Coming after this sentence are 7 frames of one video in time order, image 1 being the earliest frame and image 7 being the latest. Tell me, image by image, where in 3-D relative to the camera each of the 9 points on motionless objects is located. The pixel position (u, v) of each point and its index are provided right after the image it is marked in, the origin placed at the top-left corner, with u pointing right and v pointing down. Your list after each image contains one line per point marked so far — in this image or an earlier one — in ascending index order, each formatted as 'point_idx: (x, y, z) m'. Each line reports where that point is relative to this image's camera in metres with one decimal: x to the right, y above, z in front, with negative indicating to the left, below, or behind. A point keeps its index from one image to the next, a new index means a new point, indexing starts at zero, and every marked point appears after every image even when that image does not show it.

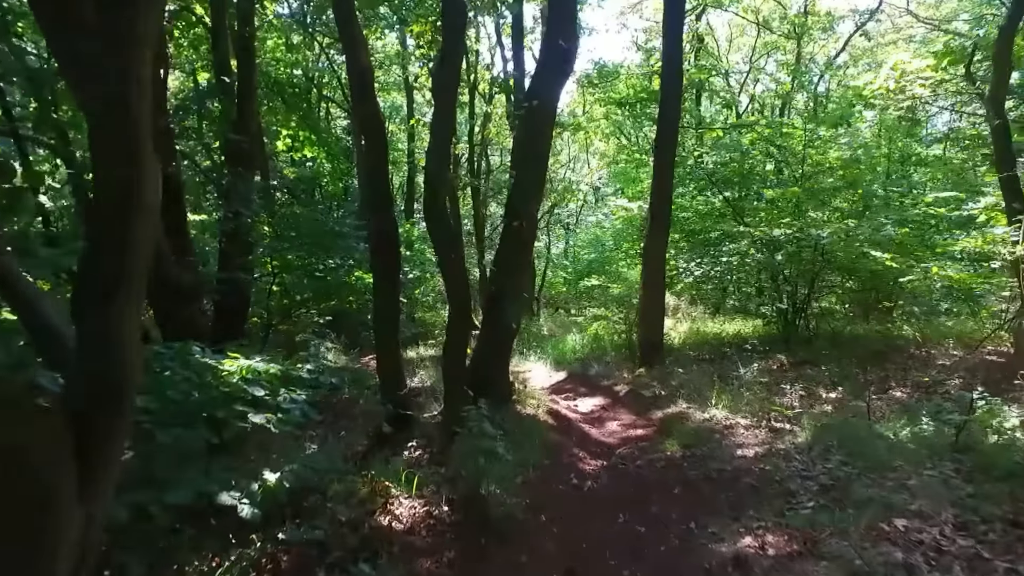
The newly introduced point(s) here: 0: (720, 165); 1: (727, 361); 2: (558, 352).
0: (+4.5, +2.6, +14.3) m
1: (+3.5, -1.2, +10.8) m
2: (+1.0, -1.3, +13.5) m
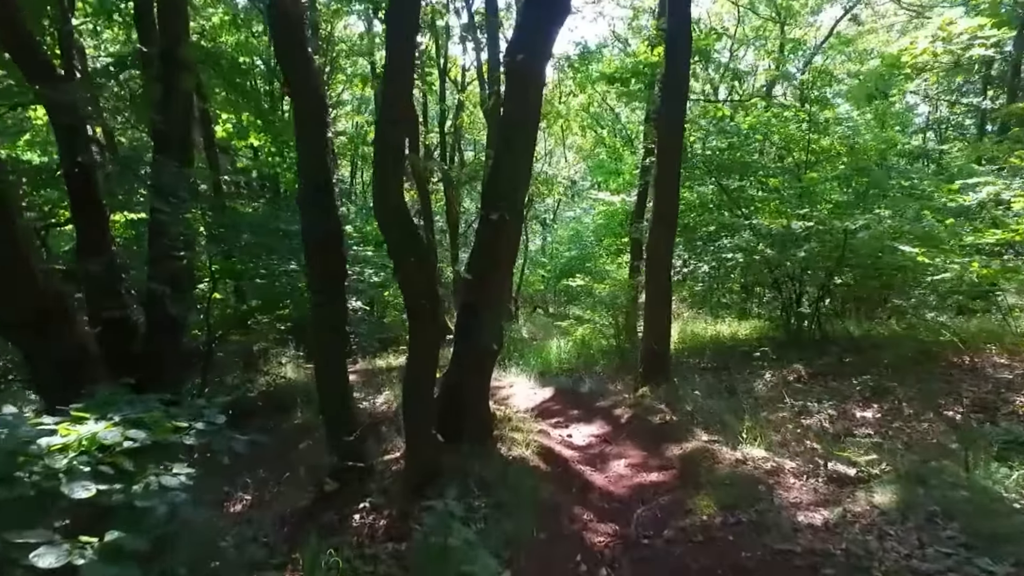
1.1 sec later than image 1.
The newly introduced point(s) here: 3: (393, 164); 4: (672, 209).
0: (+4.0, +2.7, +13.0) m
1: (+3.2, -1.2, +9.6) m
2: (+0.6, -1.3, +12.1) m
3: (-0.9, +0.9, +4.9) m
4: (+2.0, +1.0, +8.1) m
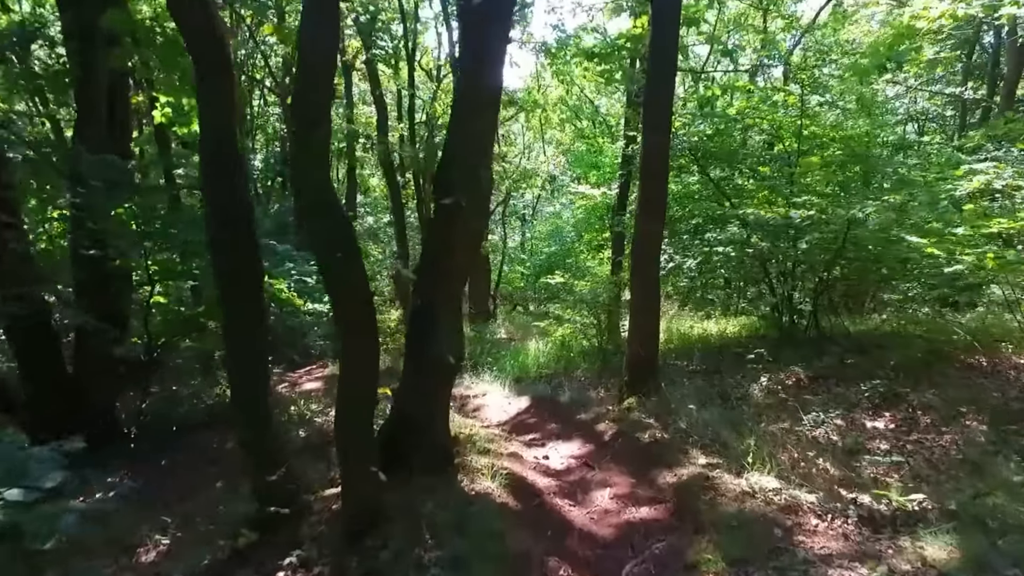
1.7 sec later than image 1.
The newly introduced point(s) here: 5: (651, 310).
0: (+3.5, +2.7, +12.2) m
1: (+2.8, -1.2, +8.8) m
2: (+0.1, -1.3, +11.3) m
3: (-1.2, +0.9, +4.0) m
4: (+1.6, +1.0, +7.3) m
5: (+1.5, -0.2, +7.2) m
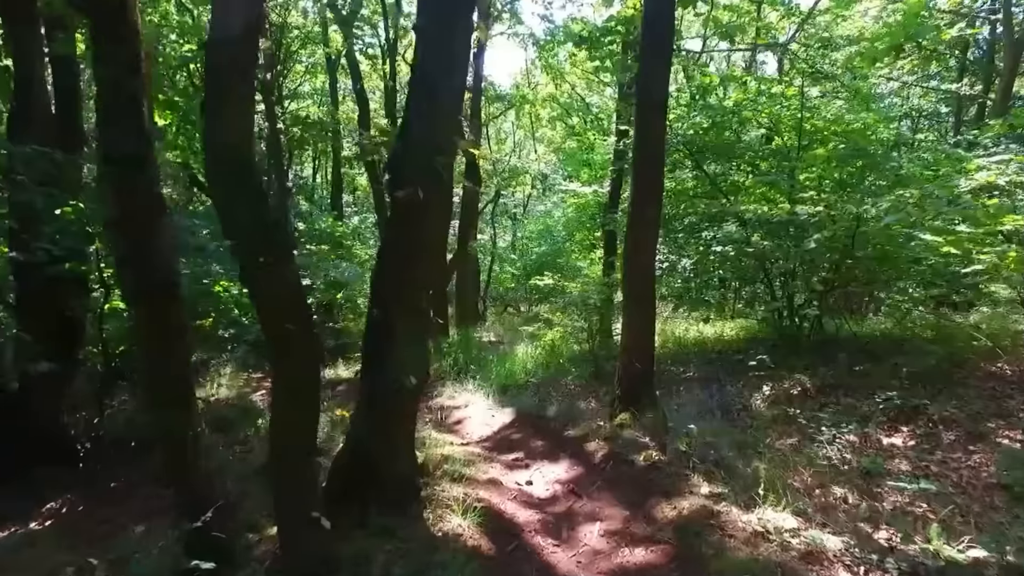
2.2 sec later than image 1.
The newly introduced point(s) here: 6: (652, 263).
0: (+3.3, +2.7, +11.6) m
1: (+2.6, -1.2, +8.2) m
2: (-0.1, -1.3, +10.6) m
3: (-1.3, +0.8, +3.3) m
4: (+1.4, +1.0, +6.6) m
5: (+1.3, -0.3, +6.6) m
6: (+1.4, +0.2, +6.6) m
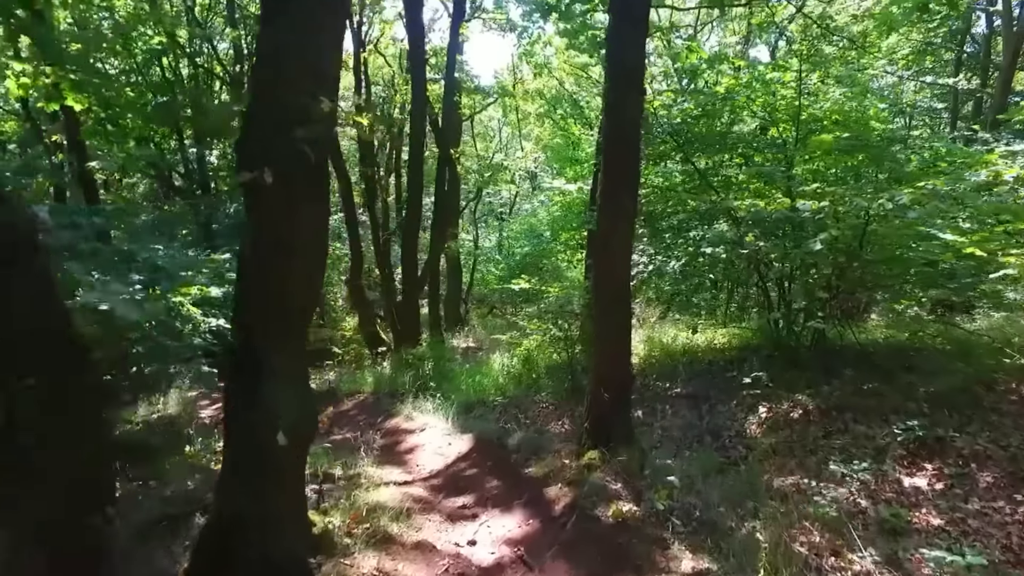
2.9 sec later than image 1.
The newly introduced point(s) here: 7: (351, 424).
0: (+2.8, +2.6, +10.7) m
1: (+2.2, -1.3, +7.2) m
2: (-0.5, -1.4, +9.6) m
3: (-1.7, +0.7, +2.3) m
4: (+1.0, +0.9, +5.6) m
5: (+0.9, -0.3, +5.6) m
6: (+1.0, +0.1, +5.6) m
7: (-2.1, -1.8, +8.8) m
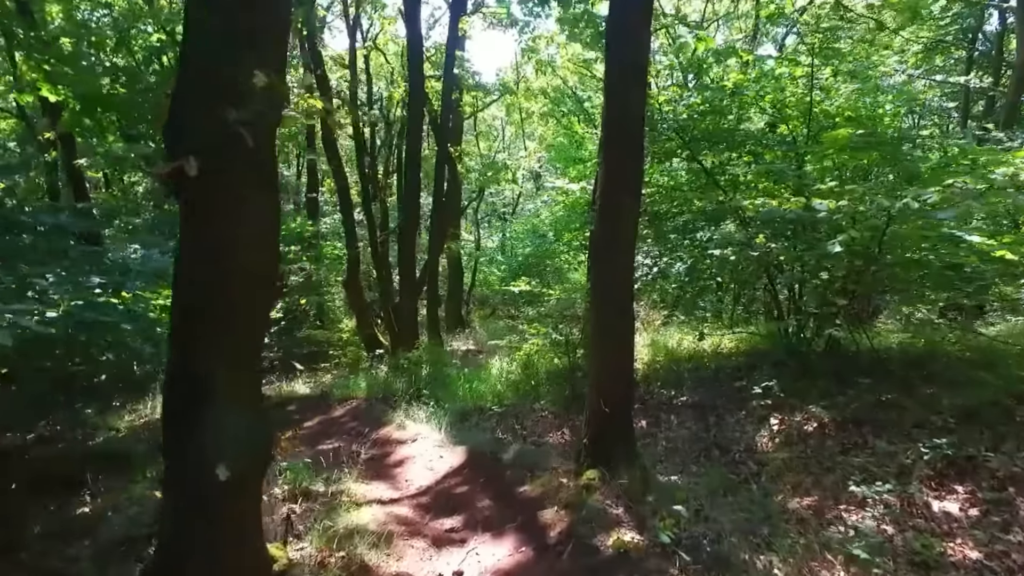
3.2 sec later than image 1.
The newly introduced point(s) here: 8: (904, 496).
0: (+2.8, +2.6, +10.2) m
1: (+2.2, -1.3, +6.8) m
2: (-0.5, -1.5, +9.2) m
3: (-1.8, +0.7, +1.9) m
4: (+1.0, +0.8, +5.2) m
5: (+0.9, -0.4, +5.2) m
6: (+0.9, +0.1, +5.2) m
7: (-2.1, -1.8, +8.4) m
8: (+2.7, -1.4, +4.5) m
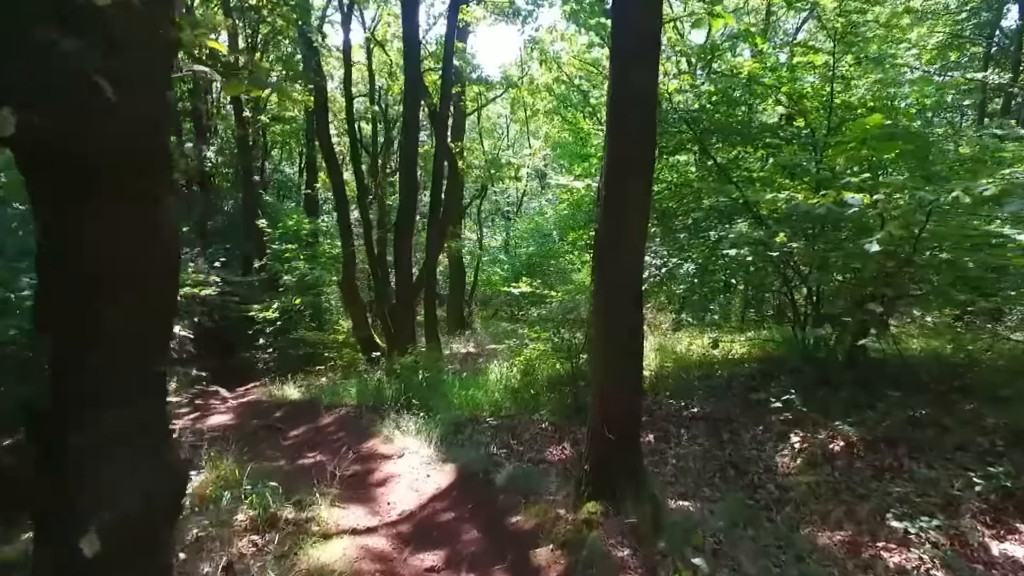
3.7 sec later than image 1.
0: (+2.8, +2.6, +9.6) m
1: (+2.1, -1.4, +6.2) m
2: (-0.6, -1.5, +8.7) m
3: (-1.8, +0.7, +1.4) m
4: (+0.9, +0.8, +4.6) m
5: (+0.8, -0.4, +4.6) m
6: (+0.9, +0.1, +4.6) m
7: (-2.2, -1.8, +7.8) m
8: (+2.6, -1.5, +3.9) m
